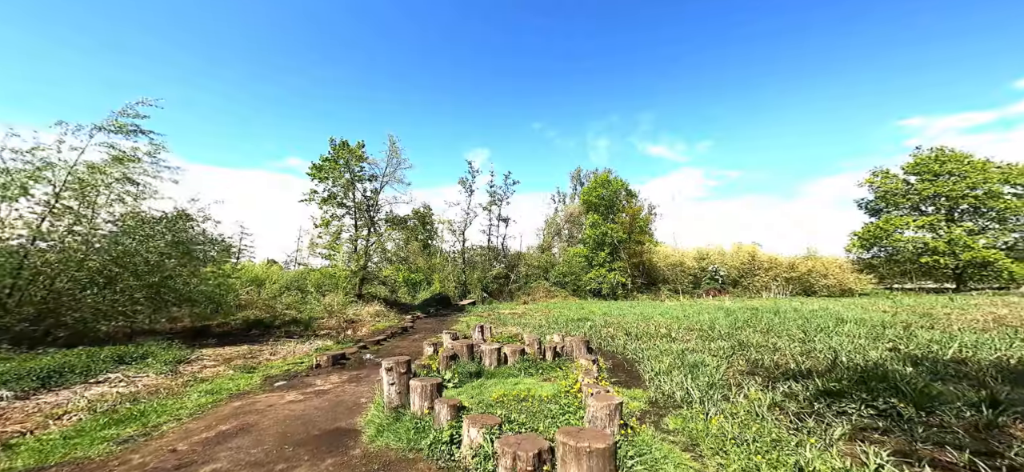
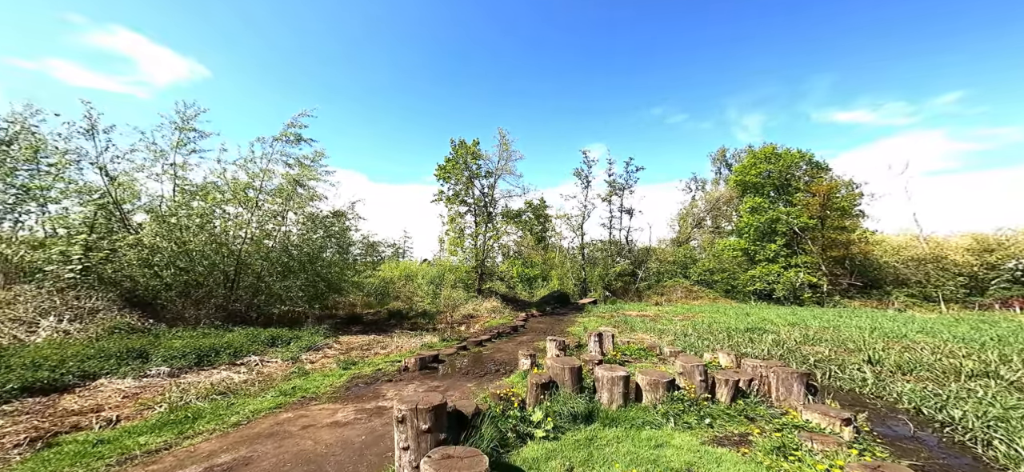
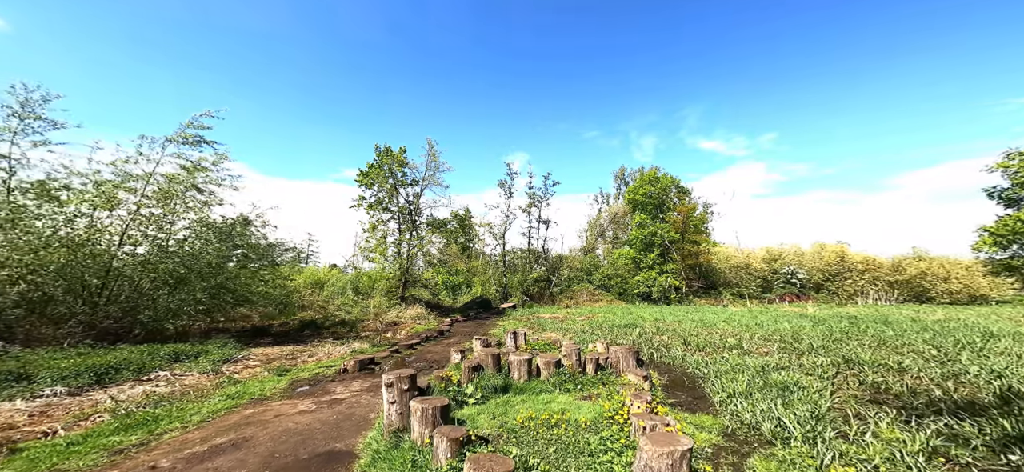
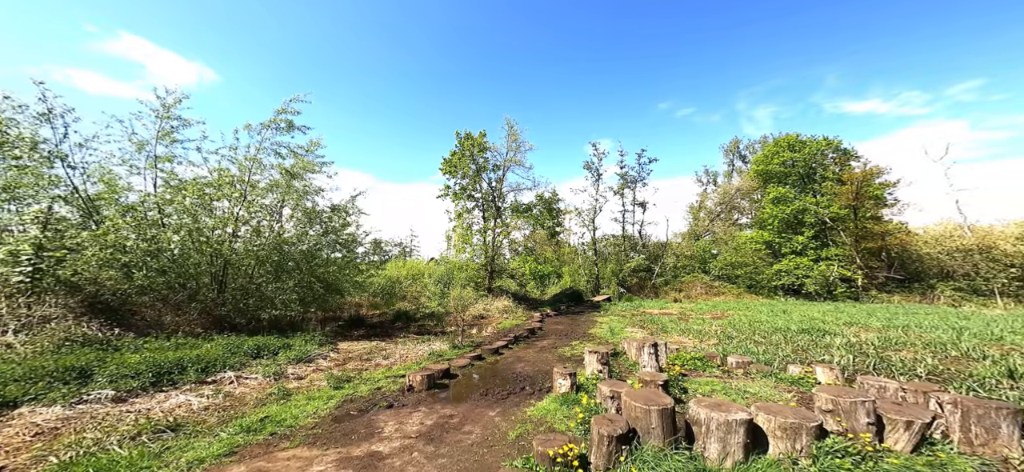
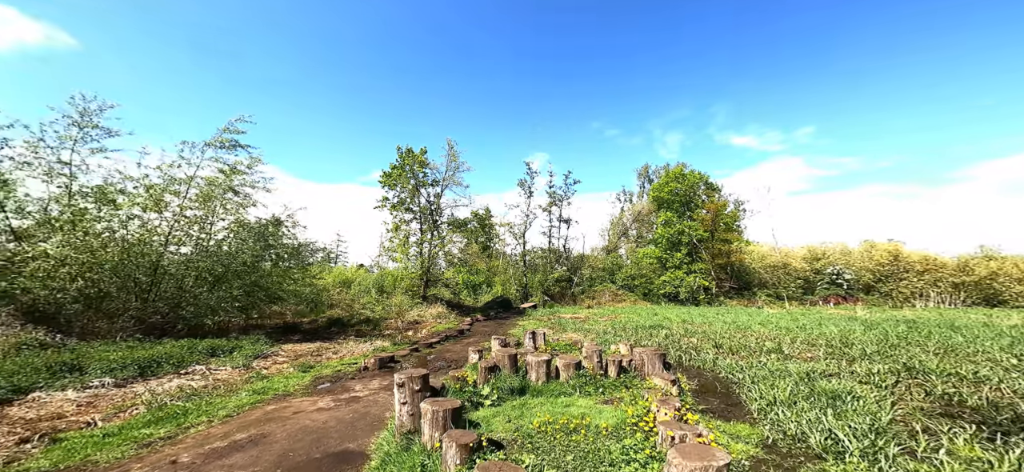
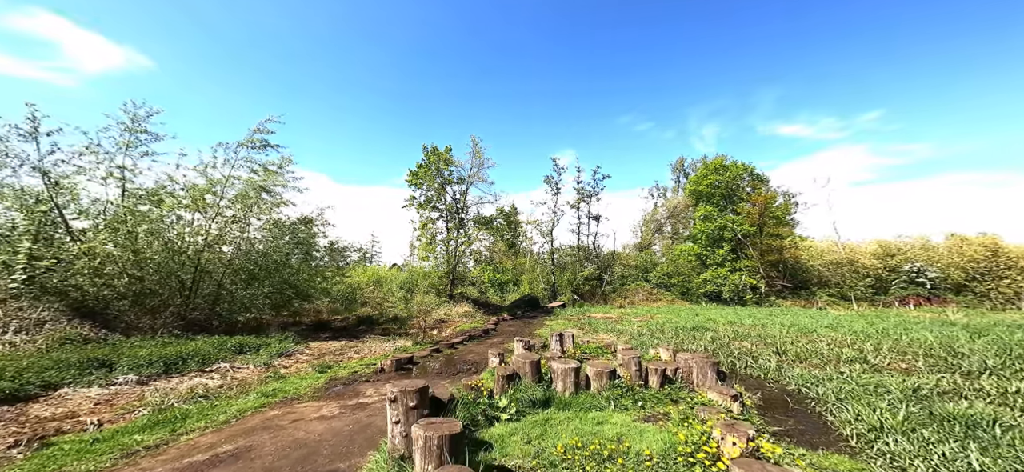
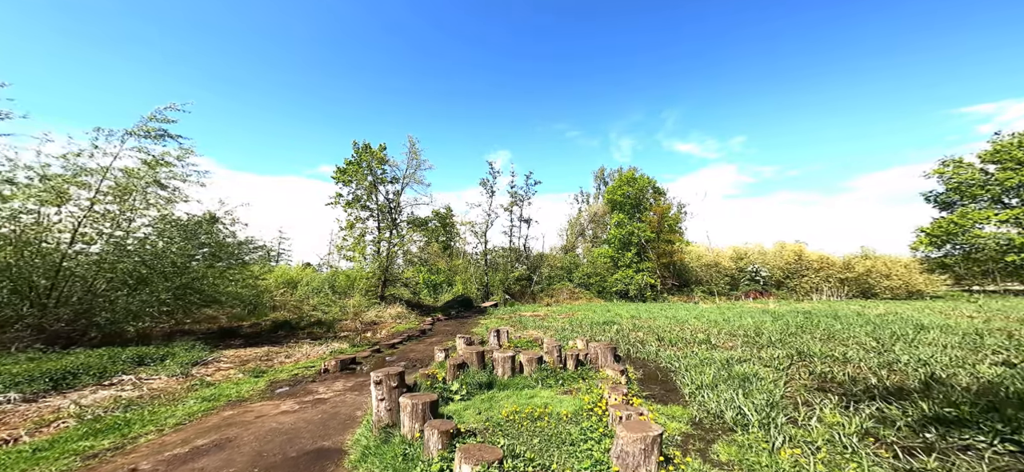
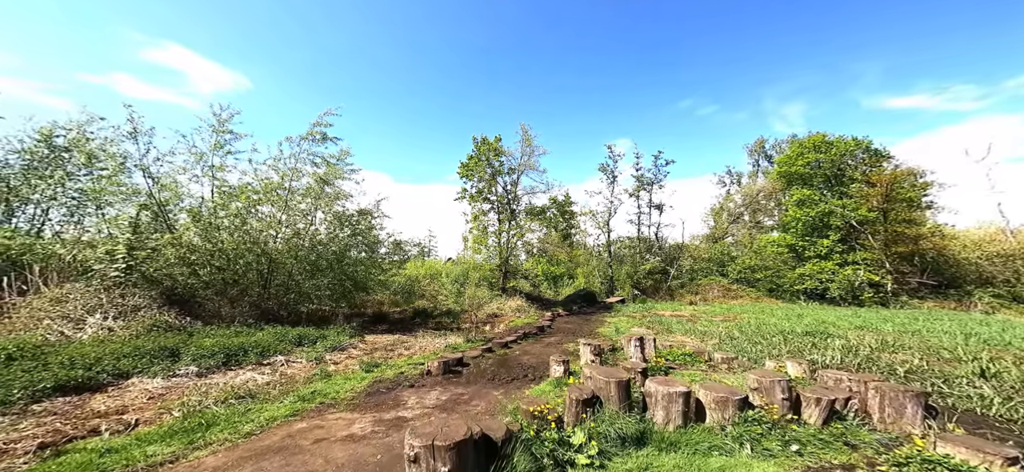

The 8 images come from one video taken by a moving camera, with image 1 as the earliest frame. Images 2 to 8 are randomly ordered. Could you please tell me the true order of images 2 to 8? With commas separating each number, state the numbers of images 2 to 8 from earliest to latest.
7, 3, 5, 6, 2, 8, 4
